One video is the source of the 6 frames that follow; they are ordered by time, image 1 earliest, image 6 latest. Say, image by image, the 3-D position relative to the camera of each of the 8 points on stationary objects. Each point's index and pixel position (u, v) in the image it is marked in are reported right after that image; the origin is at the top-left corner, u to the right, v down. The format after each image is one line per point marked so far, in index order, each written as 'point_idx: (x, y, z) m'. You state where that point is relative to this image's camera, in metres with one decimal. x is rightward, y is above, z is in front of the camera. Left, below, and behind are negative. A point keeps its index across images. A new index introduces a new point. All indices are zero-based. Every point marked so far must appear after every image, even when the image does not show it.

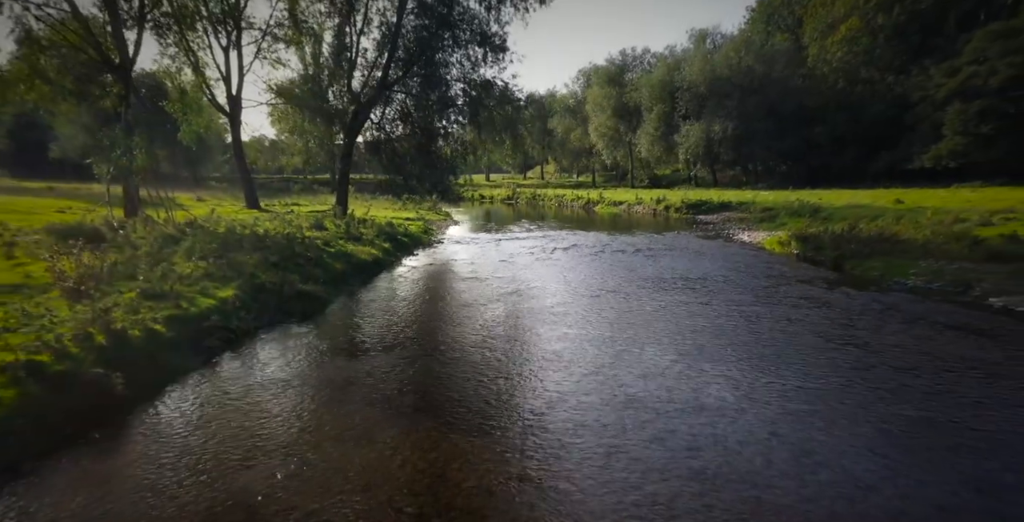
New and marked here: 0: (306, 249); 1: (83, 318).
0: (-6.5, +0.3, +17.3) m
1: (-6.8, -1.0, +9.0) m
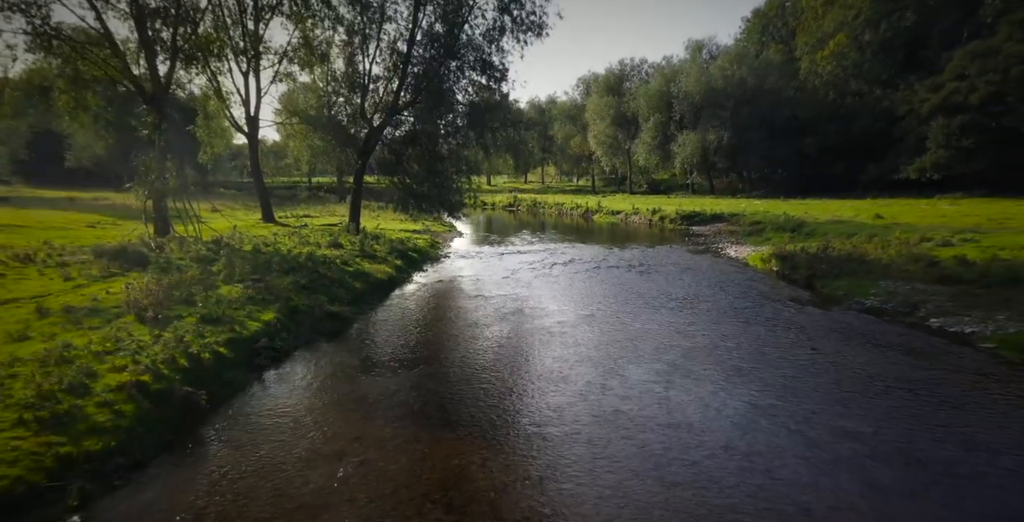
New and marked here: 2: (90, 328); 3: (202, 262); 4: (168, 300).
0: (-6.4, -0.3, +19.2) m
1: (-6.7, -1.7, +10.9) m
2: (-9.2, -1.4, +12.2) m
3: (-10.5, -0.1, +18.8) m
4: (-8.5, -1.0, +13.7) m
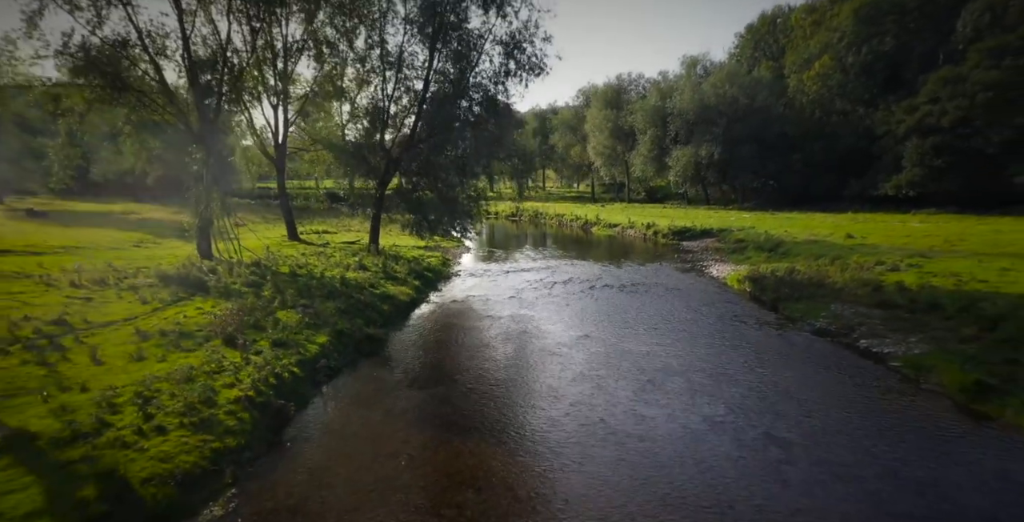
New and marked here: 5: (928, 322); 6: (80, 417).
0: (-6.1, -1.3, +22.3) m
1: (-6.5, -2.7, +14.0) m
2: (-8.9, -2.4, +15.3) m
3: (-10.2, -1.1, +21.9) m
4: (-8.2, -2.0, +16.8) m
5: (+12.8, -1.9, +17.0) m
6: (-8.7, -3.1, +11.1) m
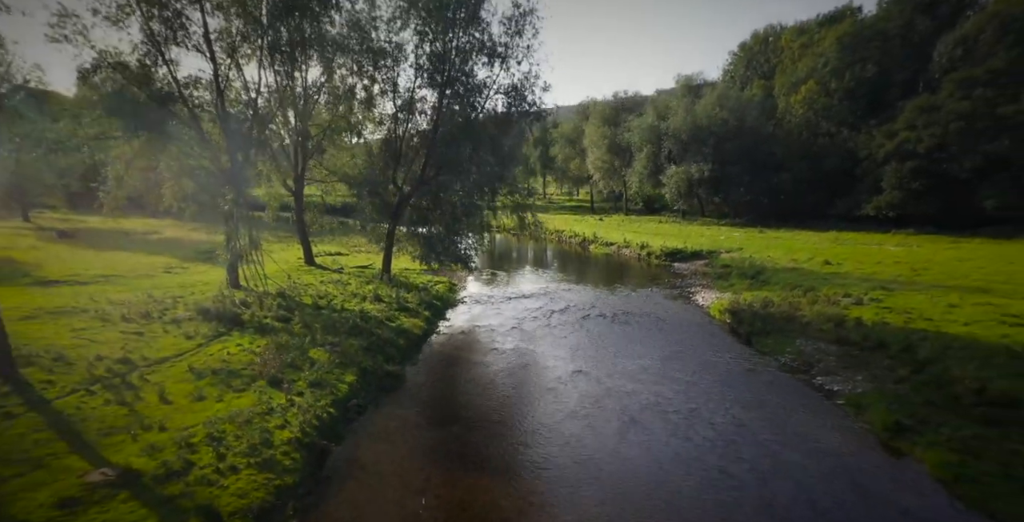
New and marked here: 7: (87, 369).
0: (-6.0, -3.1, +25.0) m
1: (-6.5, -4.5, +16.7) m
2: (-8.9, -4.2, +18.0) m
3: (-10.1, -2.9, +24.6) m
4: (-8.2, -3.8, +19.5) m
5: (+12.9, -3.5, +19.6) m
6: (-8.6, -4.9, +13.8) m
7: (-14.6, -3.6, +19.0) m
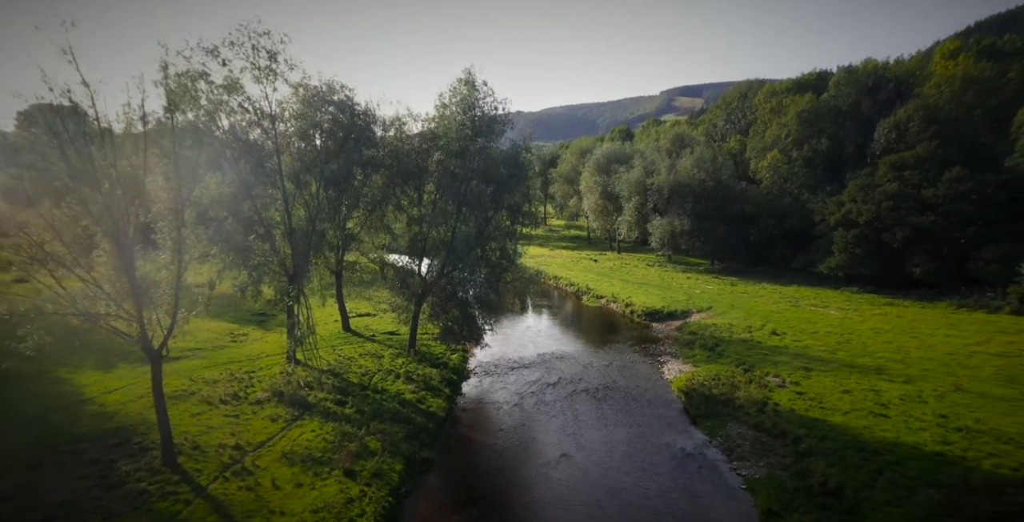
0: (-5.9, -9.1, +32.9) m
1: (-6.4, -10.5, +24.6) m
2: (-8.8, -10.4, +26.0) m
3: (-10.0, -9.0, +32.6) m
4: (-8.1, -9.9, +27.5) m
5: (+13.0, -9.2, +27.3) m
6: (-8.6, -11.0, +21.8) m
7: (-14.5, -9.8, +27.0) m
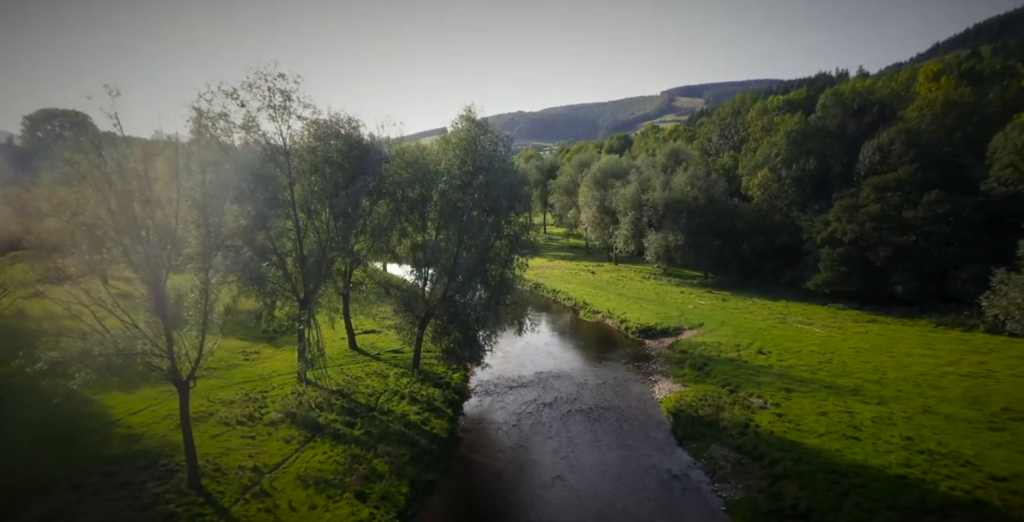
0: (-6.0, -11.1, +35.2) m
1: (-6.5, -12.6, +26.9) m
2: (-8.9, -12.4, +28.3) m
3: (-10.1, -11.1, +34.8) m
4: (-8.2, -11.9, +29.7) m
5: (+12.9, -11.1, +29.5) m
6: (-8.7, -13.1, +24.0) m
7: (-14.6, -11.9, +29.3) m
